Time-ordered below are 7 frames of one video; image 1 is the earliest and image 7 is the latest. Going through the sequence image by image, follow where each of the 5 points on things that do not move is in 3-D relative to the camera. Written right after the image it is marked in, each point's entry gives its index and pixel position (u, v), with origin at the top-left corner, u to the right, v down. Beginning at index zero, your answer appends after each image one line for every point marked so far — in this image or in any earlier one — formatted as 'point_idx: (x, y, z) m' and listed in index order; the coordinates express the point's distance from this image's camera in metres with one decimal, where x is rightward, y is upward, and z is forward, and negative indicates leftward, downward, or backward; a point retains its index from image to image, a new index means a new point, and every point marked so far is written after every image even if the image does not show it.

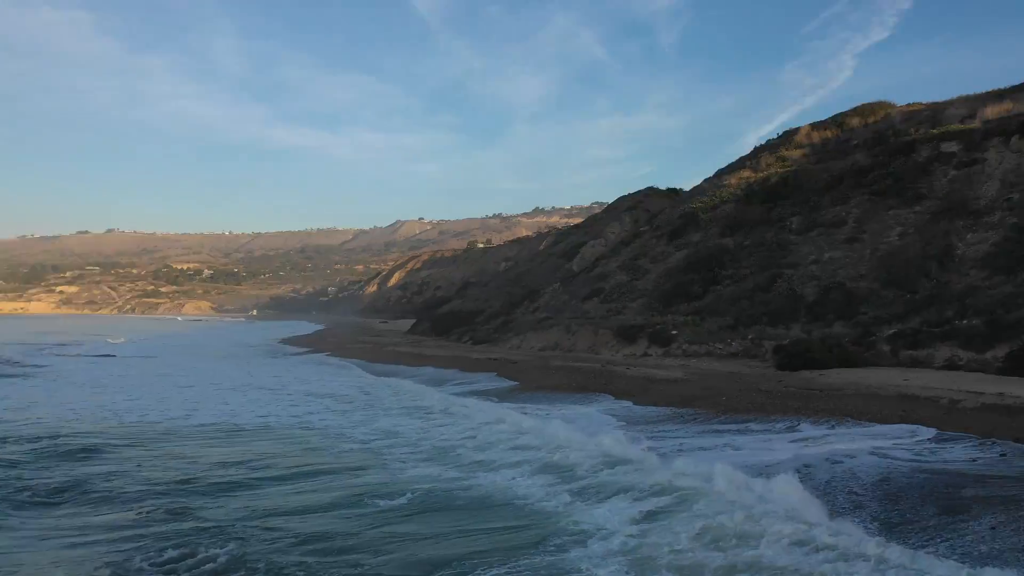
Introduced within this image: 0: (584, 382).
0: (+1.6, -2.1, +18.3) m
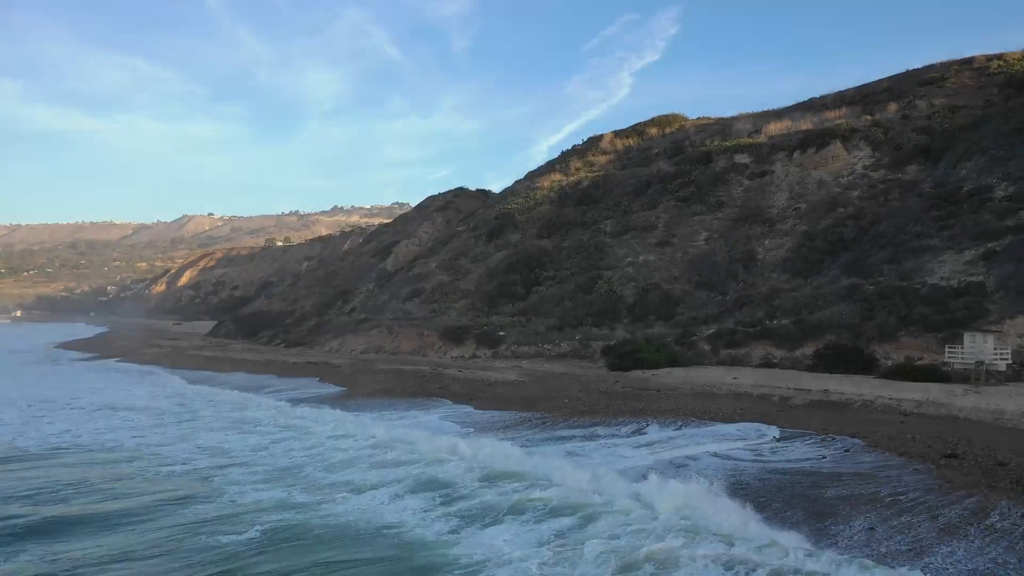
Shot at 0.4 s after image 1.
0: (-2.1, -2.1, +17.5) m
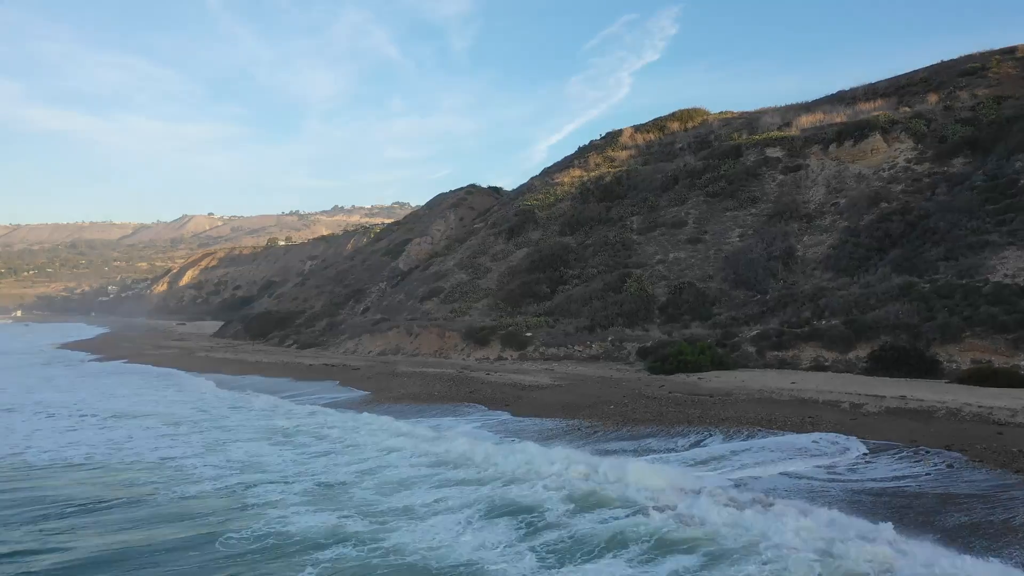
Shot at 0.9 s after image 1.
0: (-1.4, -2.1, +16.6) m
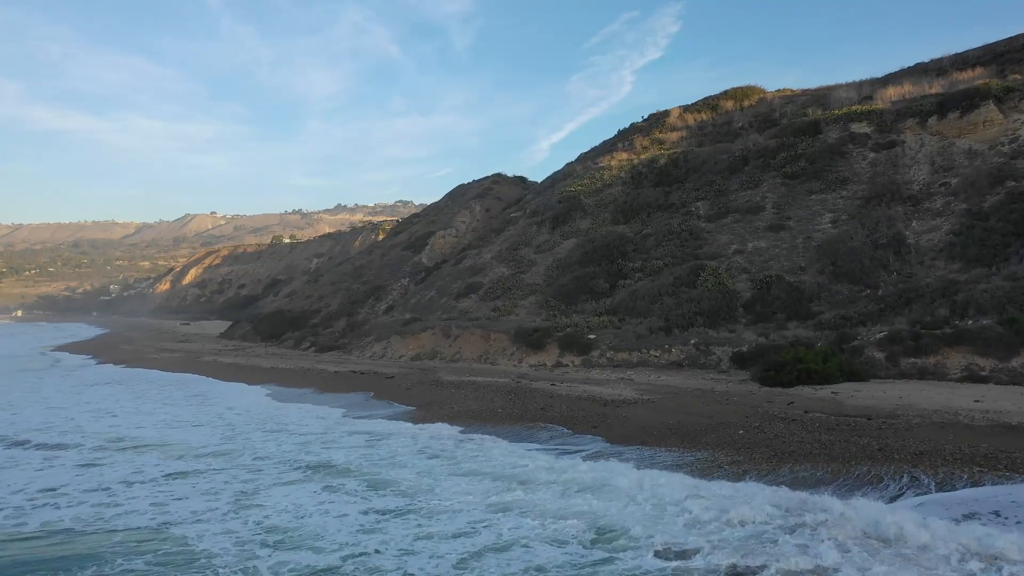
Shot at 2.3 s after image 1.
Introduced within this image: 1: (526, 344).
0: (0.0, -2.0, +13.6) m
1: (+0.3, -1.3, +18.5) m
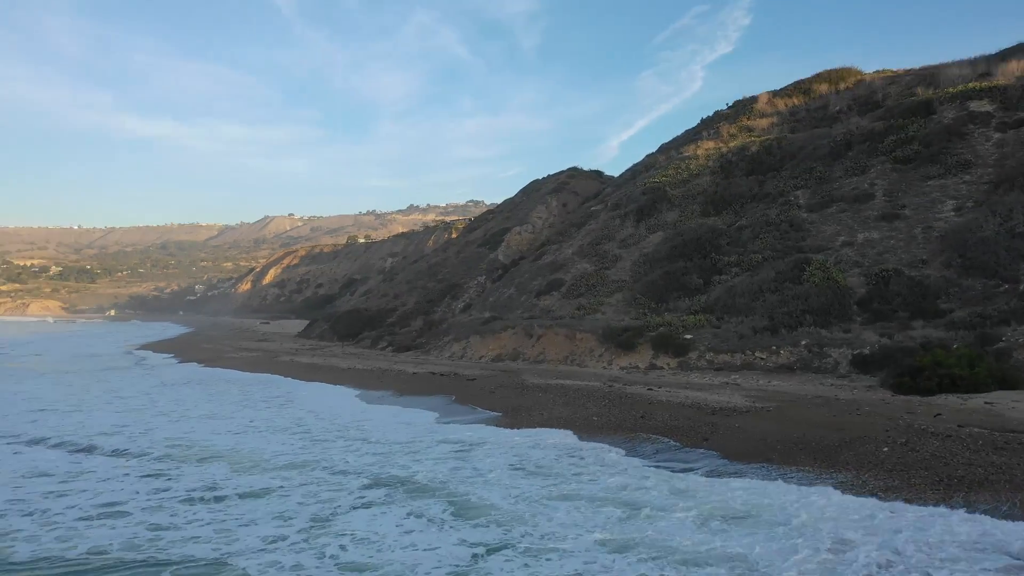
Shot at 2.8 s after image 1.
0: (+1.4, -1.9, +12.3) m
1: (+2.2, -1.2, +17.2) m
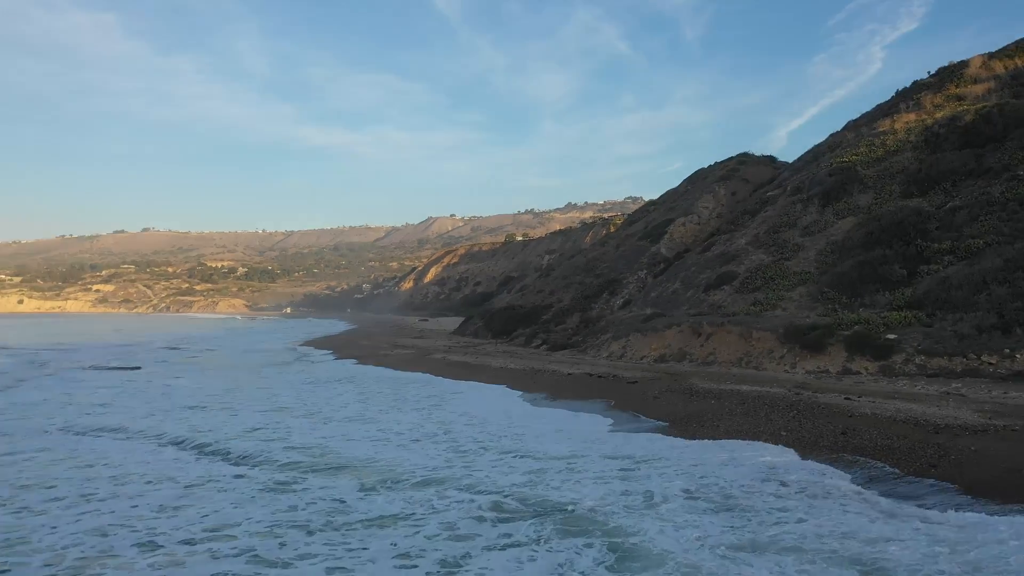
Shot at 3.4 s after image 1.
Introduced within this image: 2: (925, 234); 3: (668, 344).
0: (+3.6, -1.8, +10.3) m
1: (+5.3, -1.1, +14.9) m
2: (+8.7, +1.2, +17.0) m
3: (+3.5, -1.2, +18.1) m
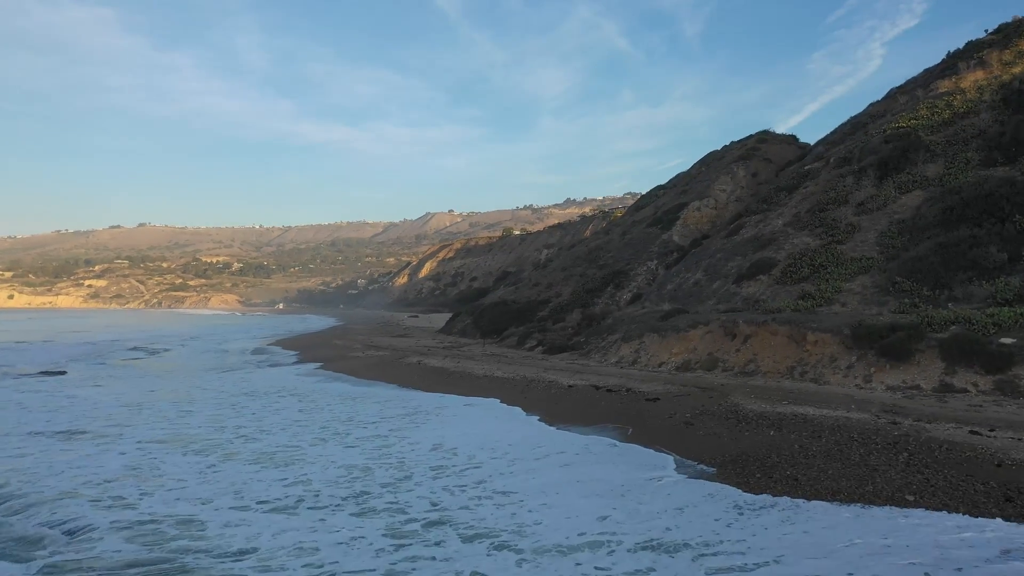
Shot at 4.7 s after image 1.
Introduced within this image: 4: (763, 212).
0: (+3.4, -1.6, +6.6) m
1: (+5.1, -0.9, +11.2) m
2: (+8.5, +1.3, +13.3) m
3: (+3.3, -1.0, +14.4) m
4: (+6.0, +1.8, +19.6) m
